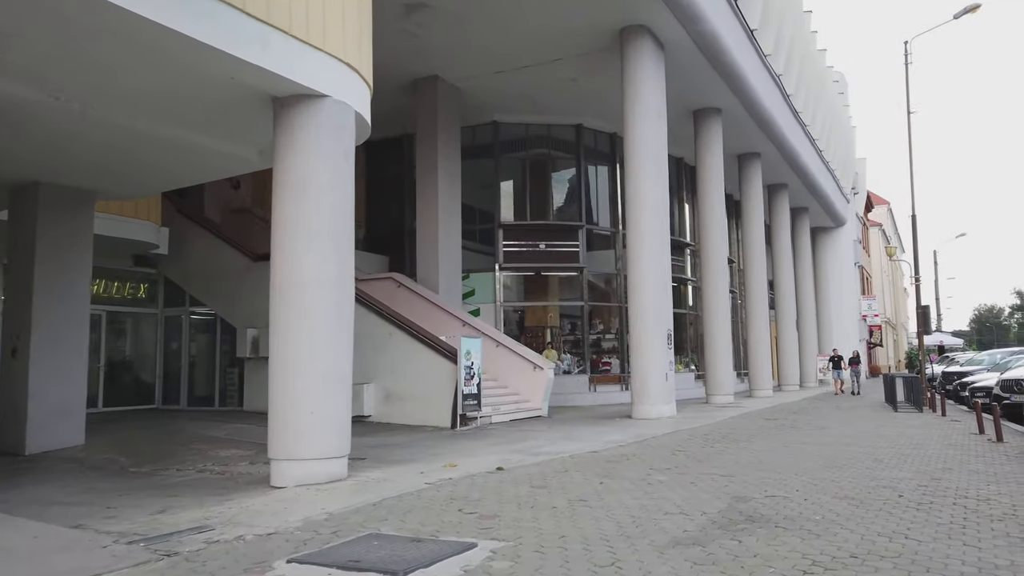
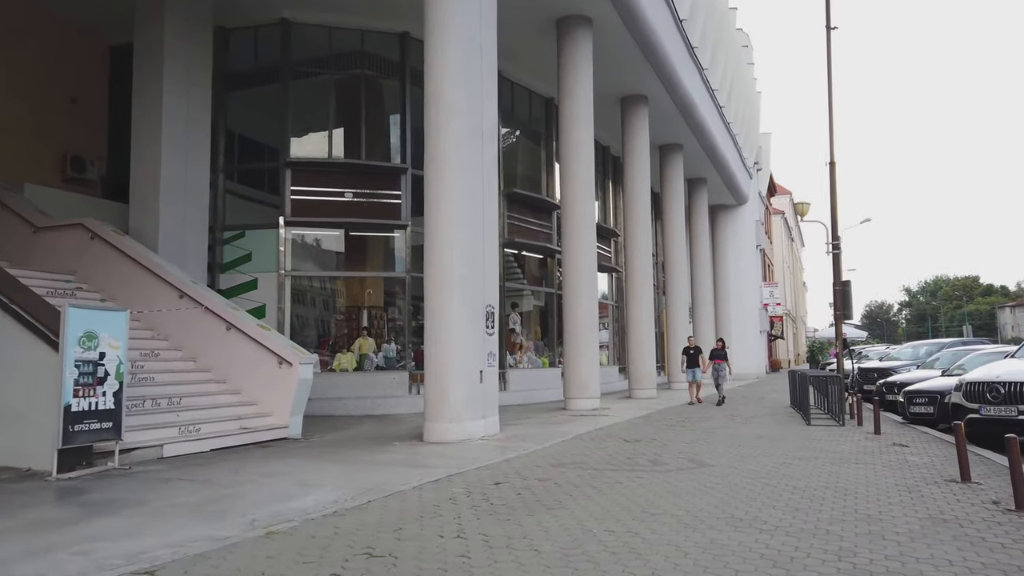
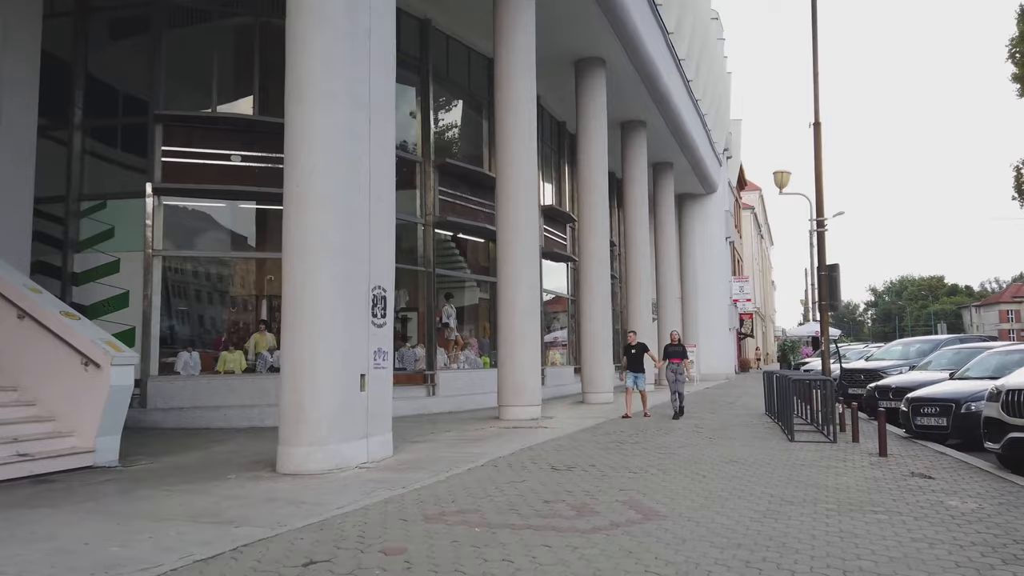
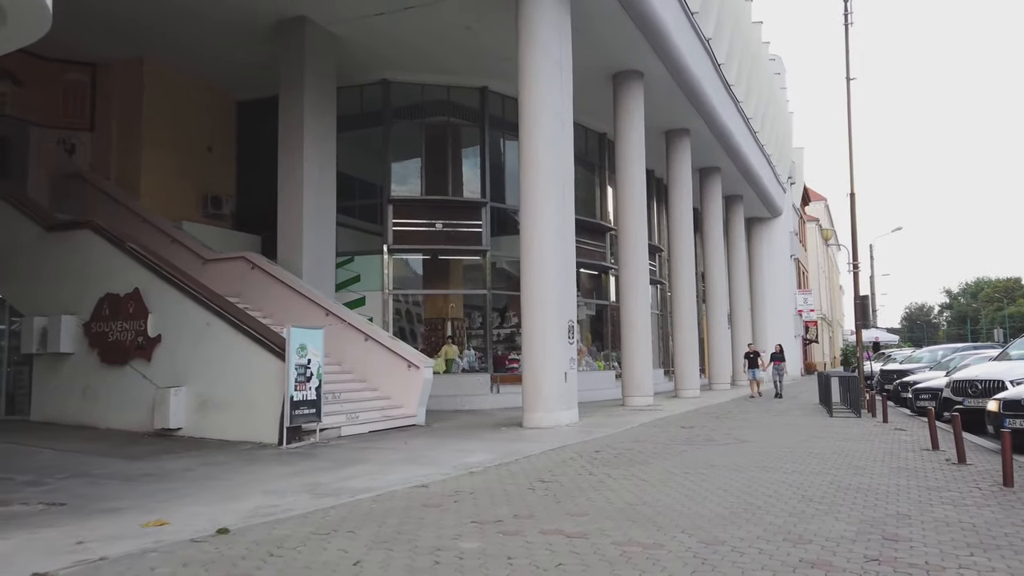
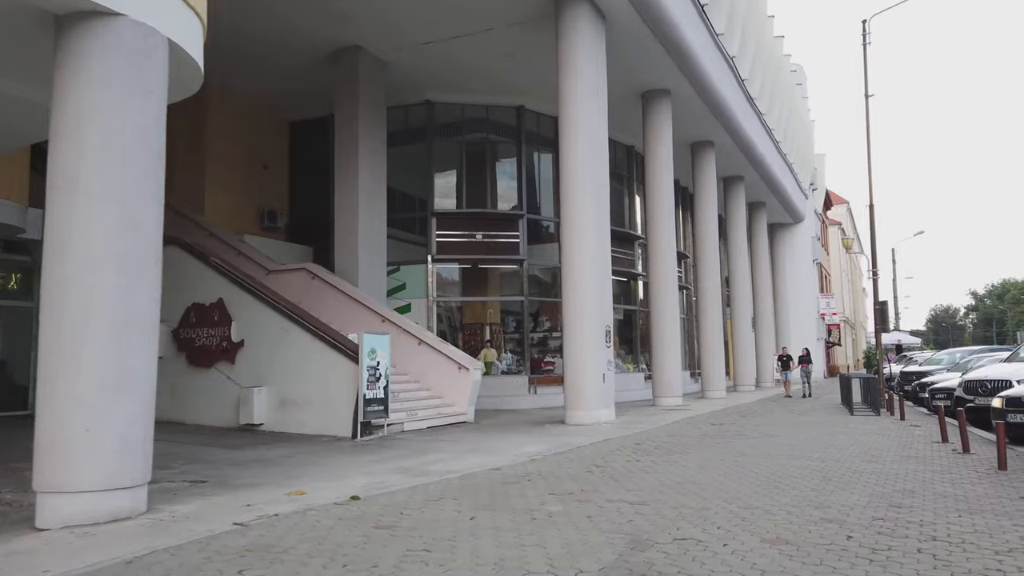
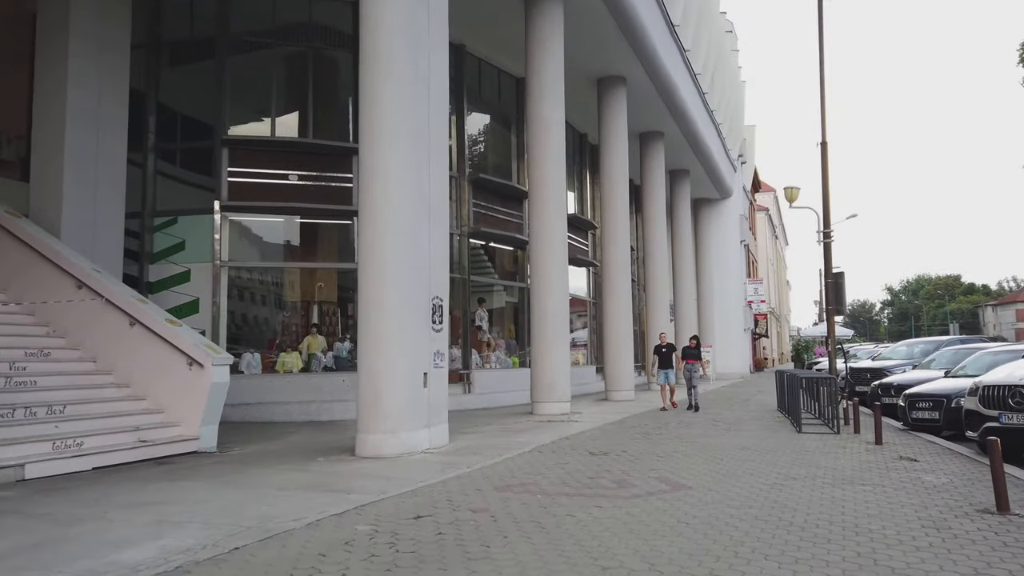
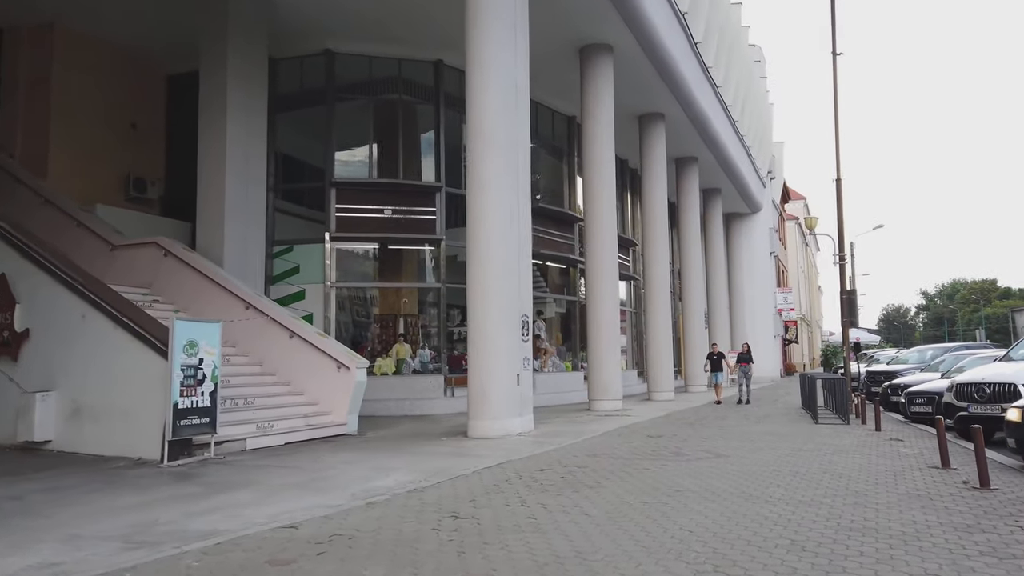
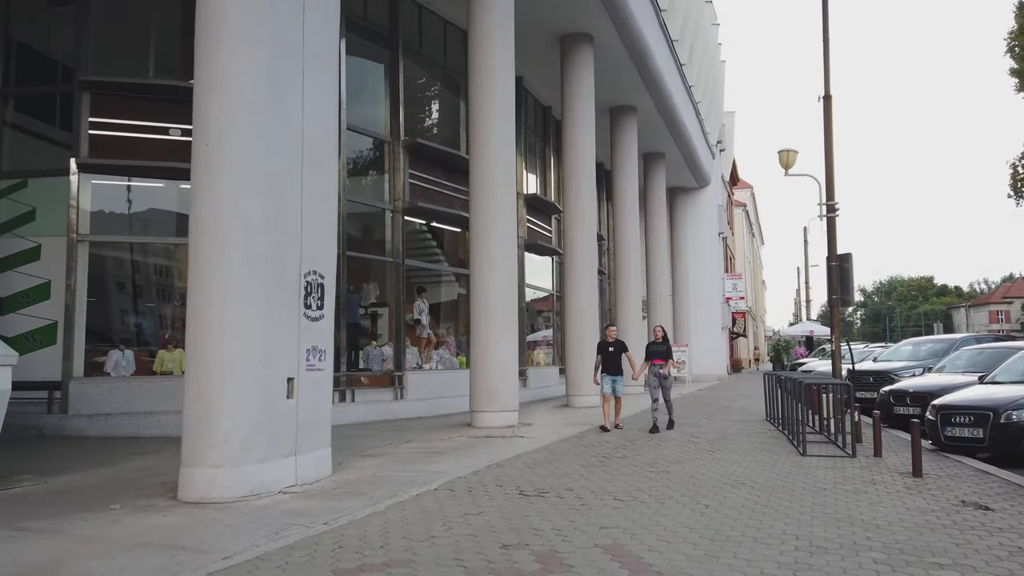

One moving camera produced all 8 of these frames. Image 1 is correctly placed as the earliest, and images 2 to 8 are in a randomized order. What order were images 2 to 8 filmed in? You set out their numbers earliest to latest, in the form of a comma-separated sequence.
5, 4, 7, 2, 6, 3, 8
